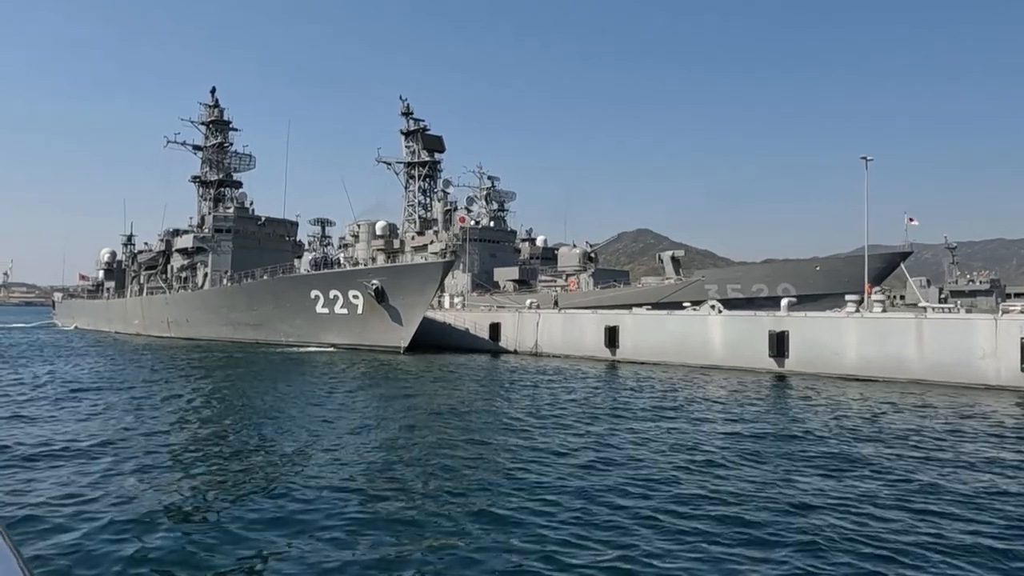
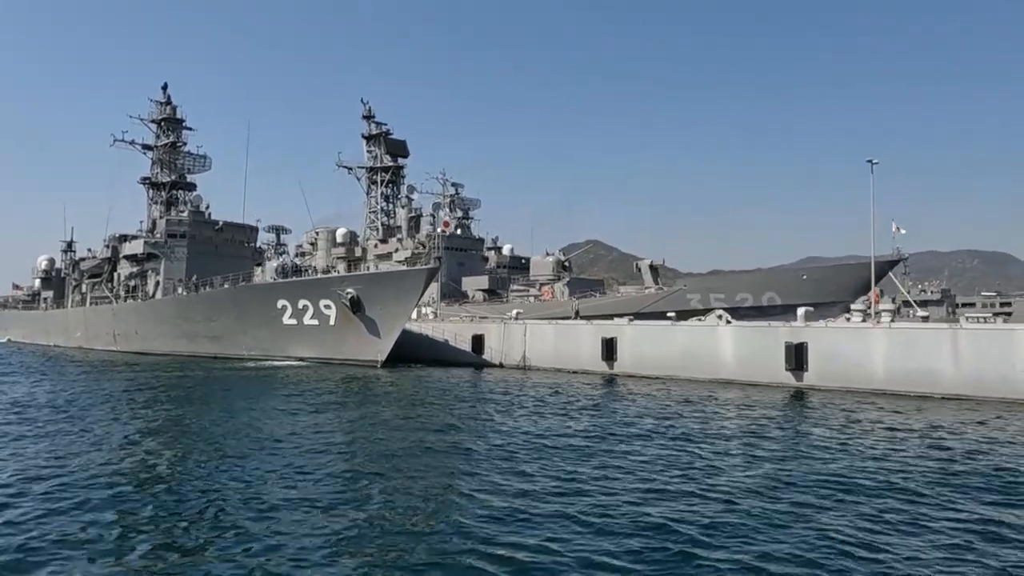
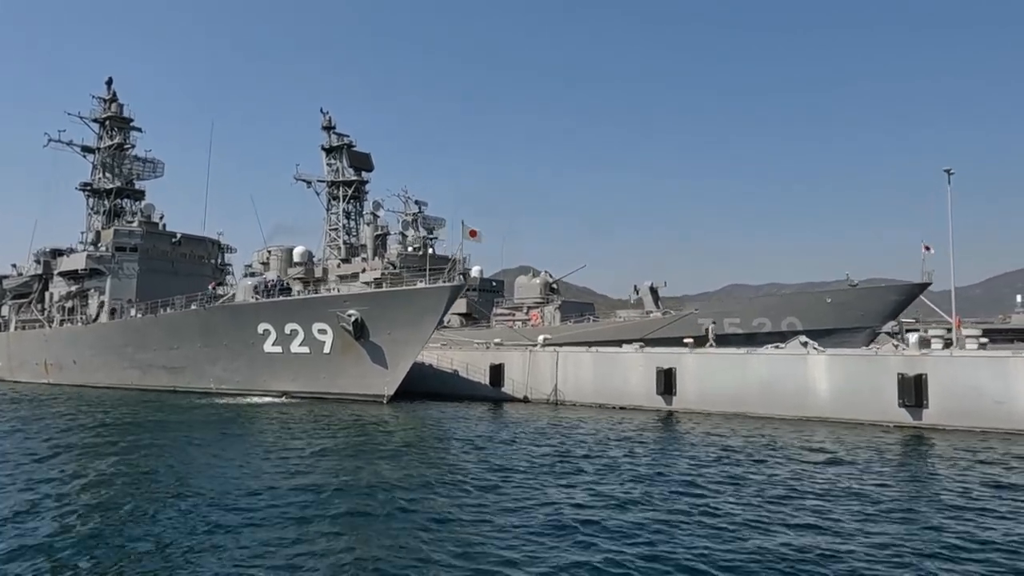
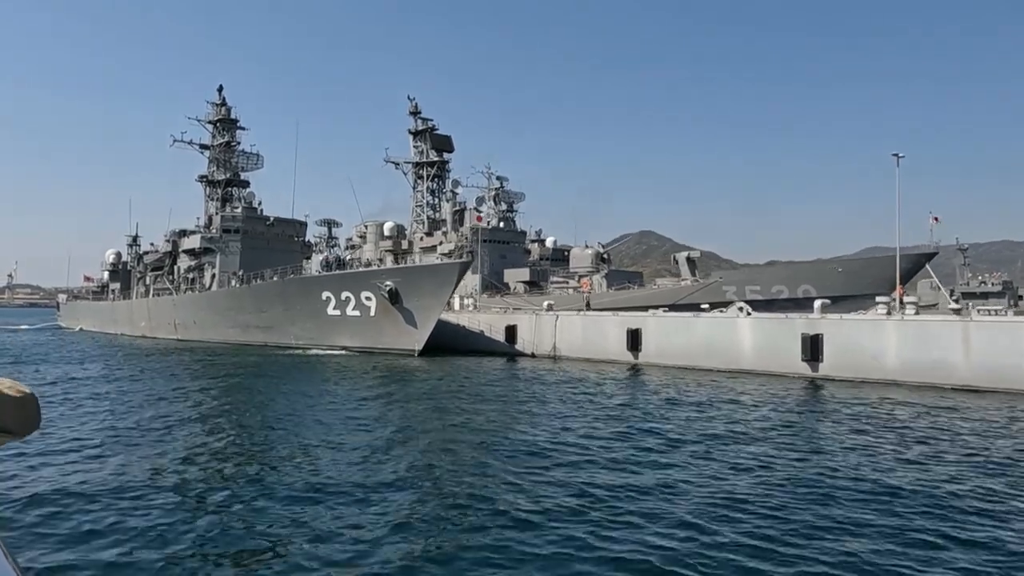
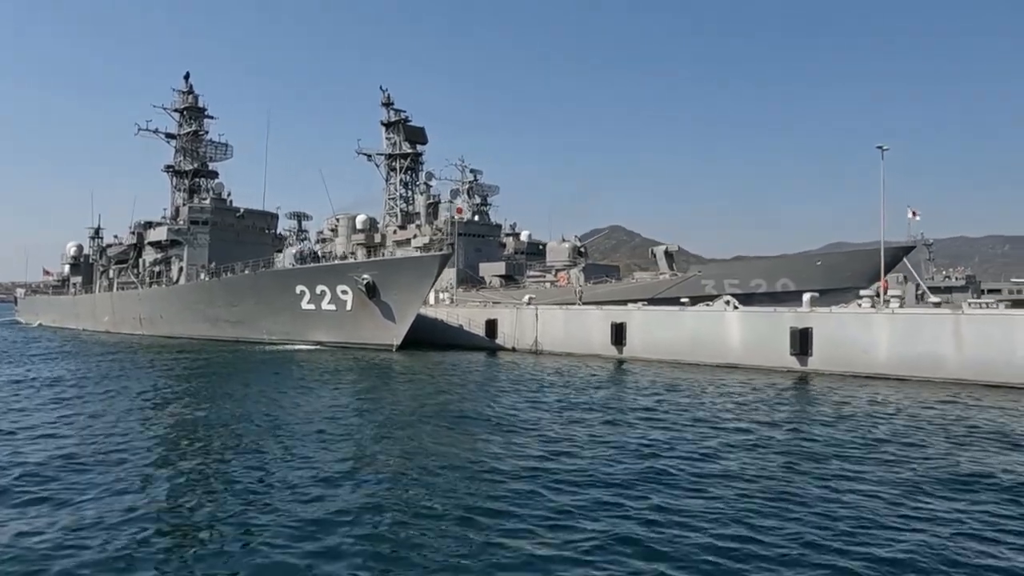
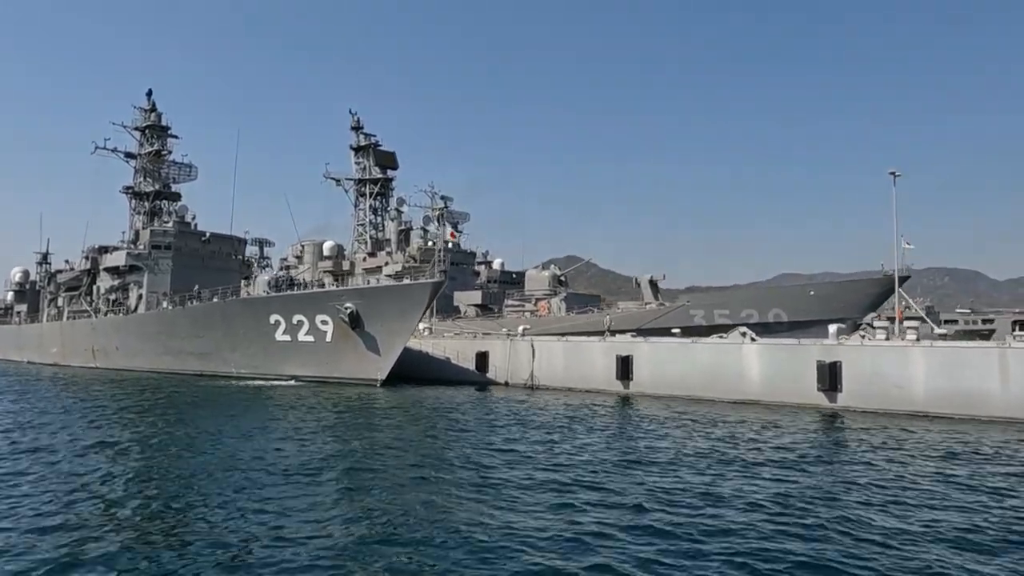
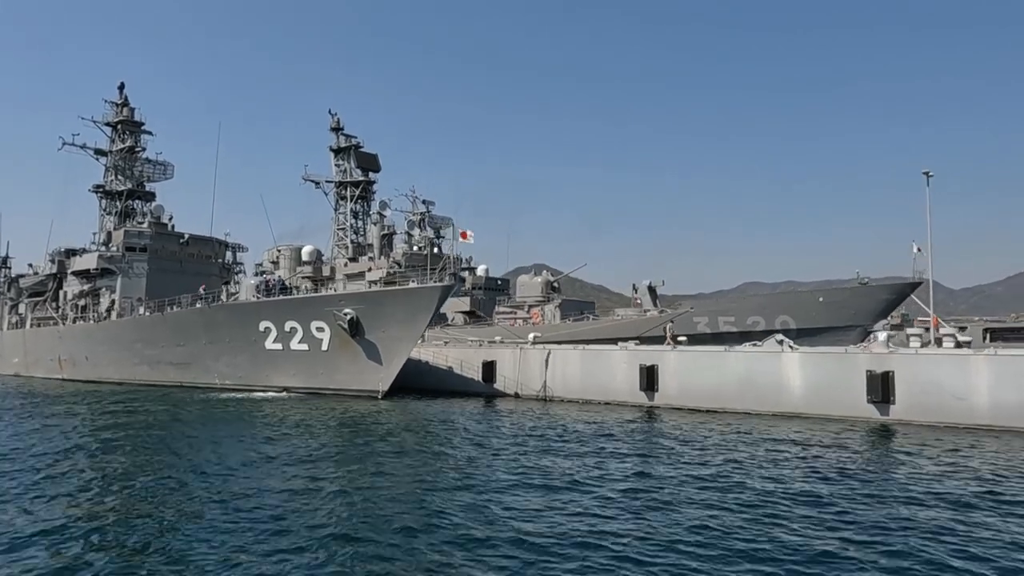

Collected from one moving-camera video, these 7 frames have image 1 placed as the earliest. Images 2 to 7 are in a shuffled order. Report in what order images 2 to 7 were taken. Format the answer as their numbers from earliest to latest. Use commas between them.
4, 5, 2, 6, 7, 3
